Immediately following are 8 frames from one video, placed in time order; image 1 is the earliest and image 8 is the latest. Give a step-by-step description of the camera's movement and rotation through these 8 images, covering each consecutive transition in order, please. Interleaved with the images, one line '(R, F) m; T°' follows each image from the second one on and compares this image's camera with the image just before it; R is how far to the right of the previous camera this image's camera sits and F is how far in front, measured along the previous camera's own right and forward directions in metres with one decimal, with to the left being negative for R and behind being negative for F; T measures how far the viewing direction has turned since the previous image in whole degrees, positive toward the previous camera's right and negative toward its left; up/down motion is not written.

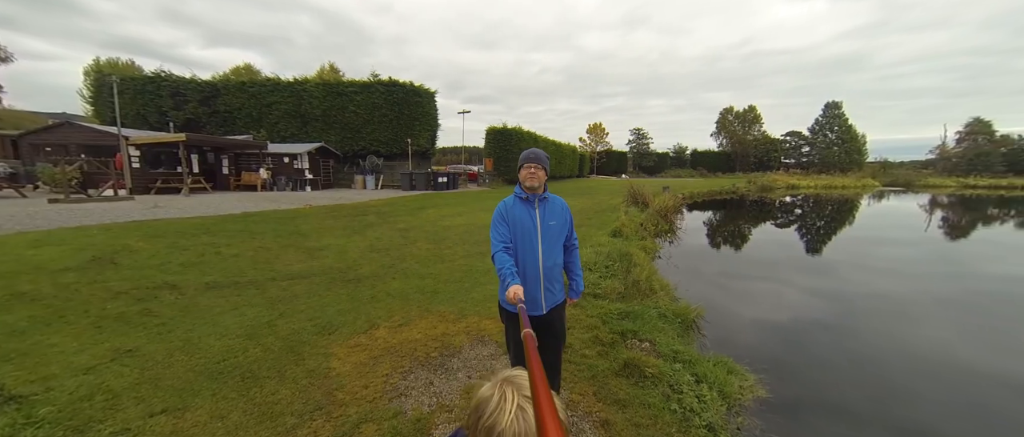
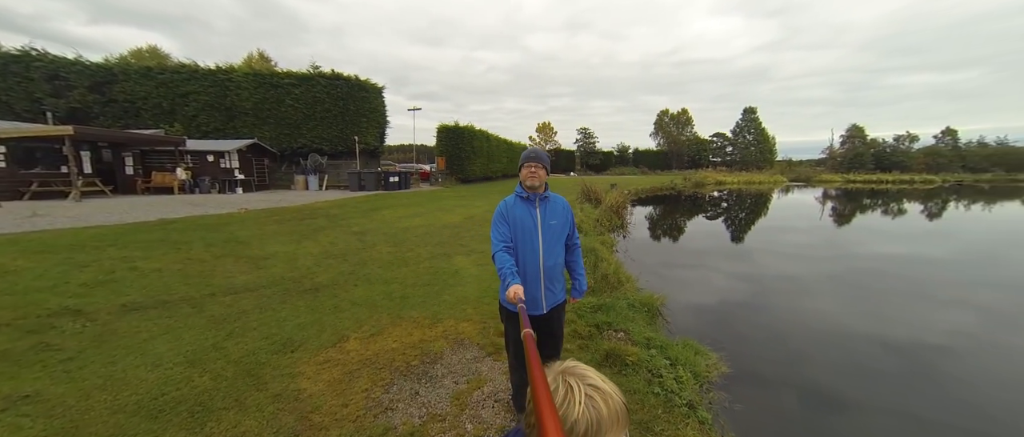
(-0.4, 0.0) m; +10°
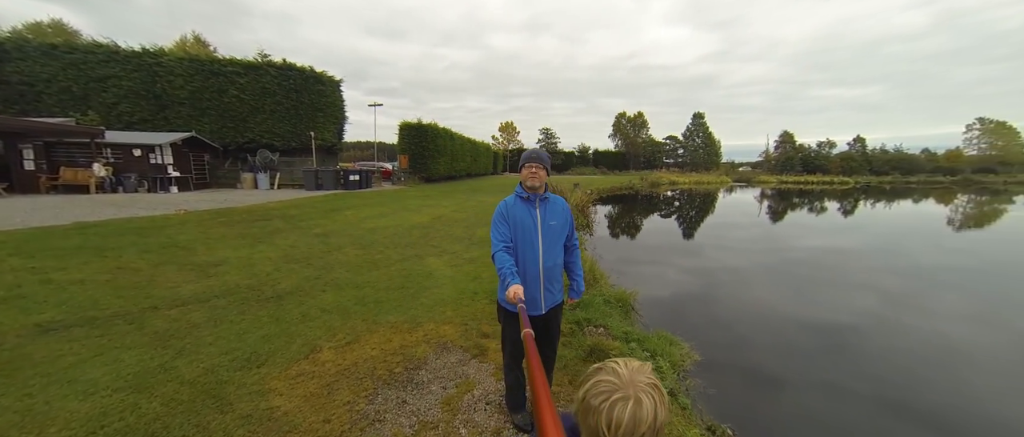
(-0.3, 0.0) m; +7°
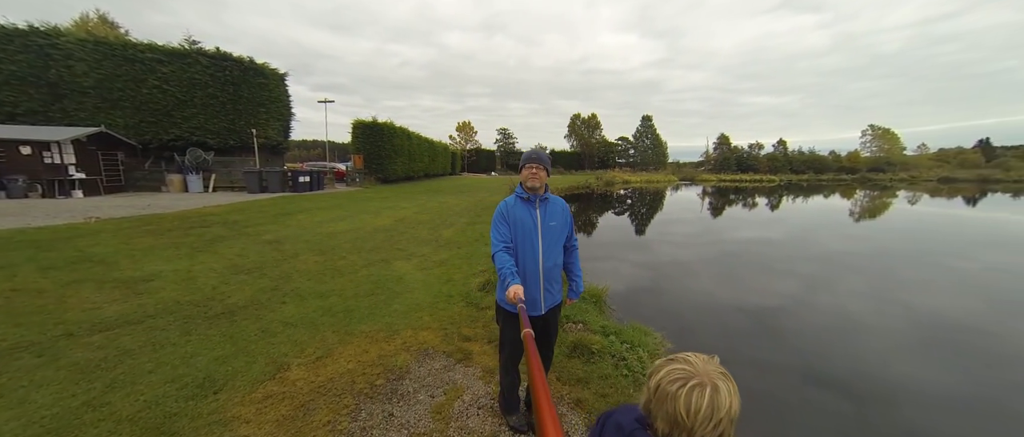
(-0.3, +0.1) m; +8°
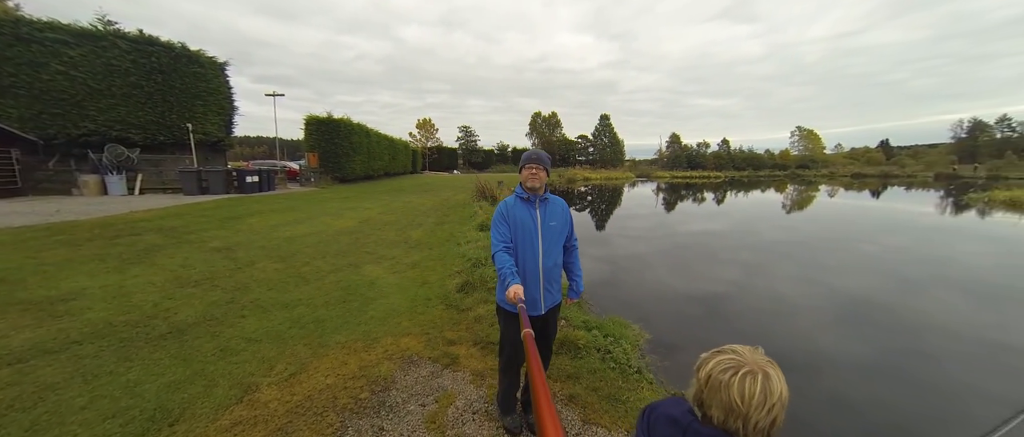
(-0.3, +0.1) m; +7°
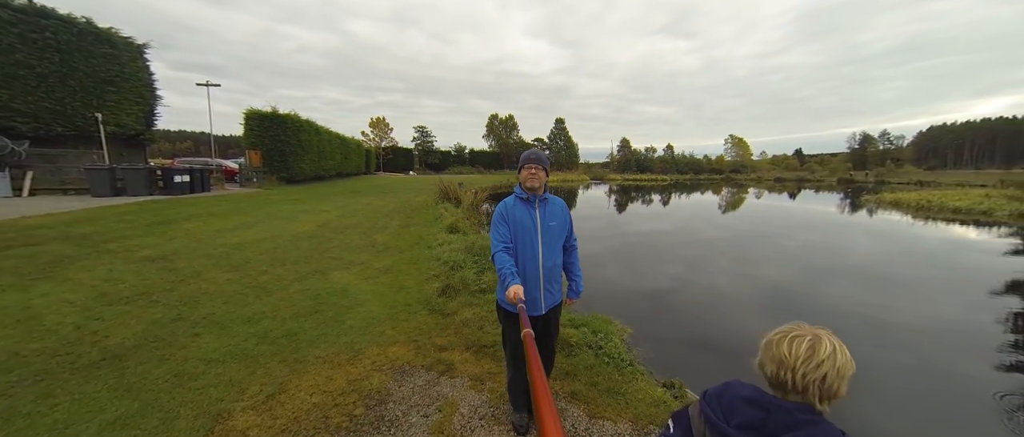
(-0.5, +0.1) m; +9°
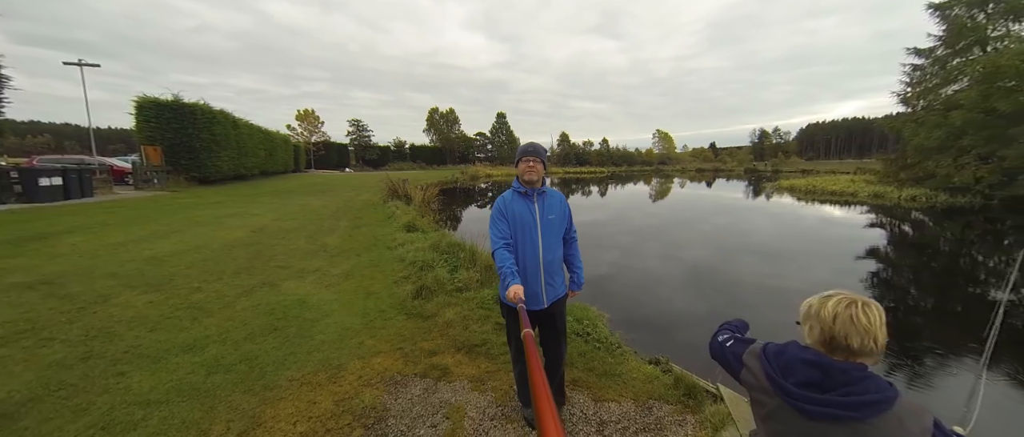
(-0.6, +0.1) m; +11°
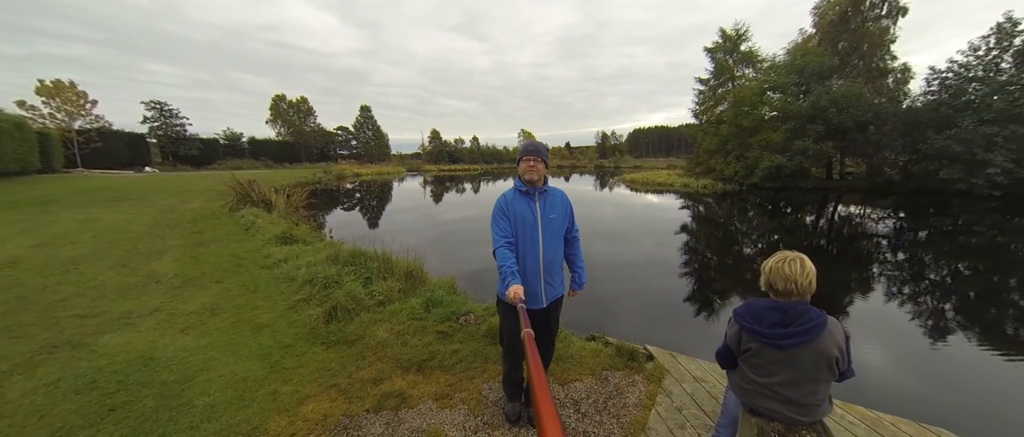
(-0.8, +0.3) m; +23°
